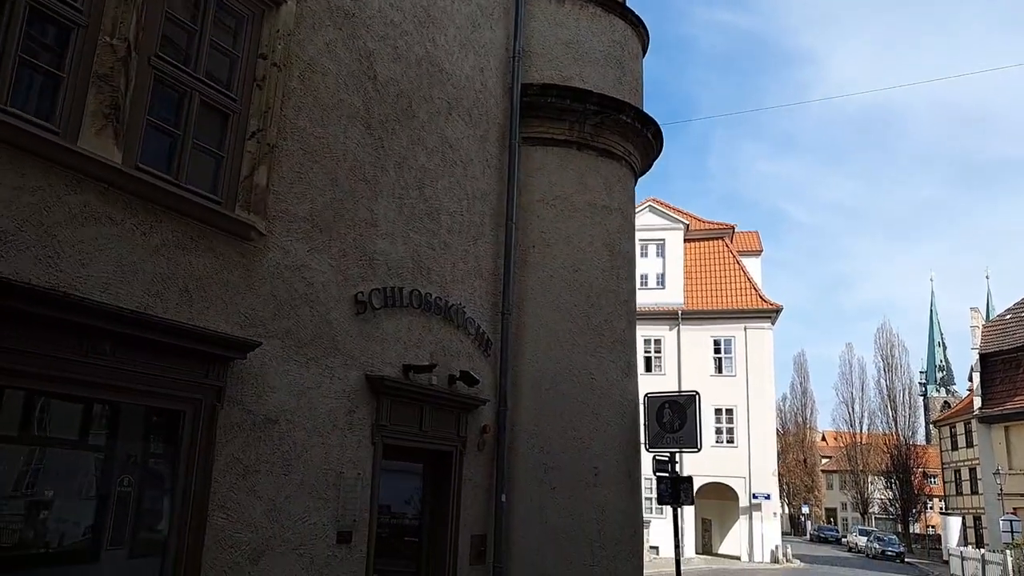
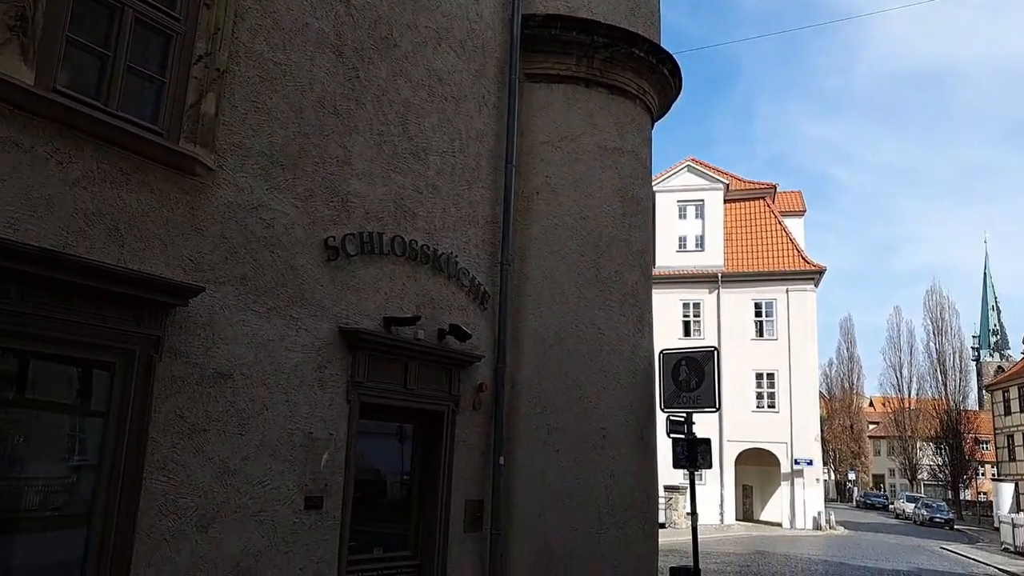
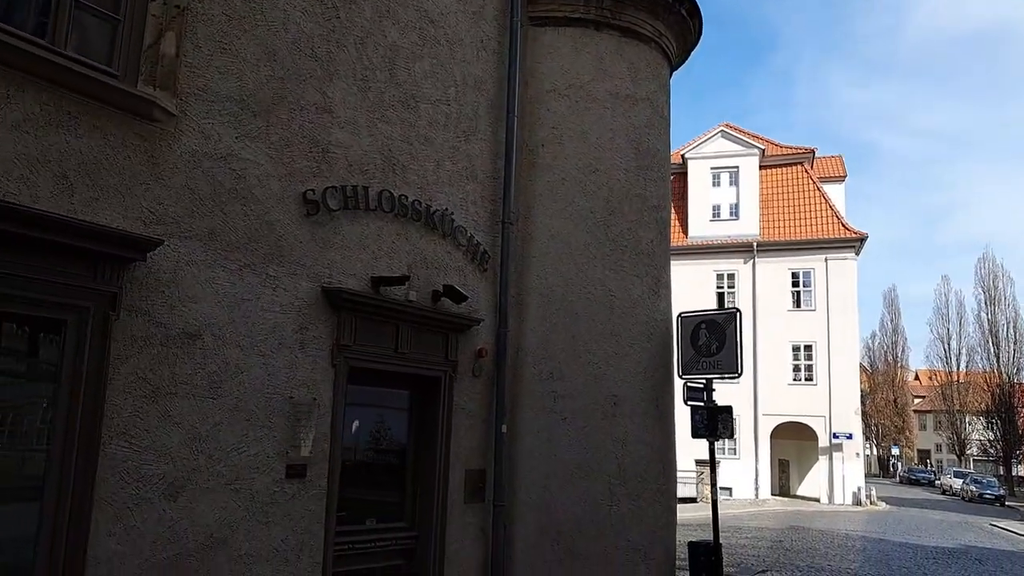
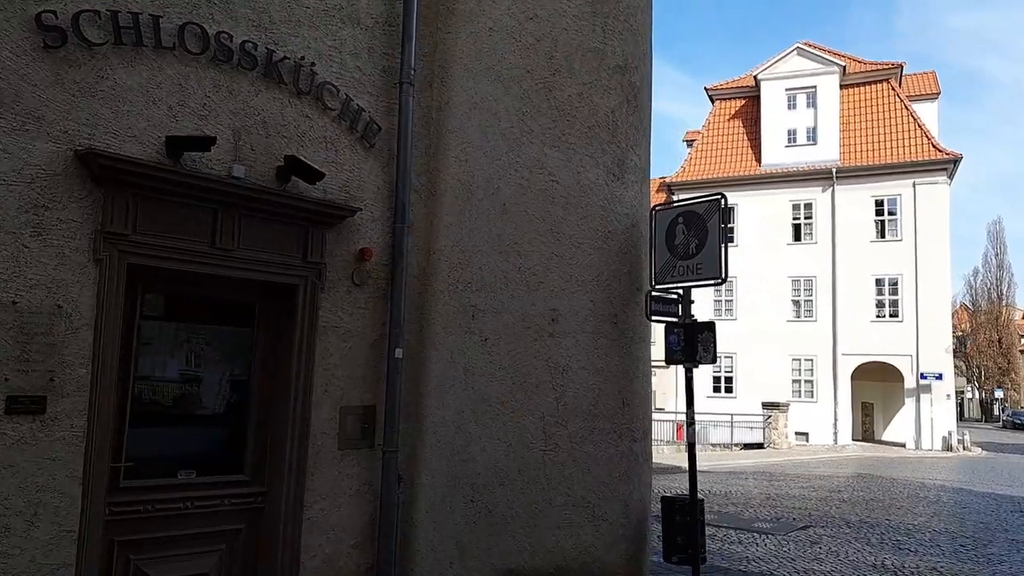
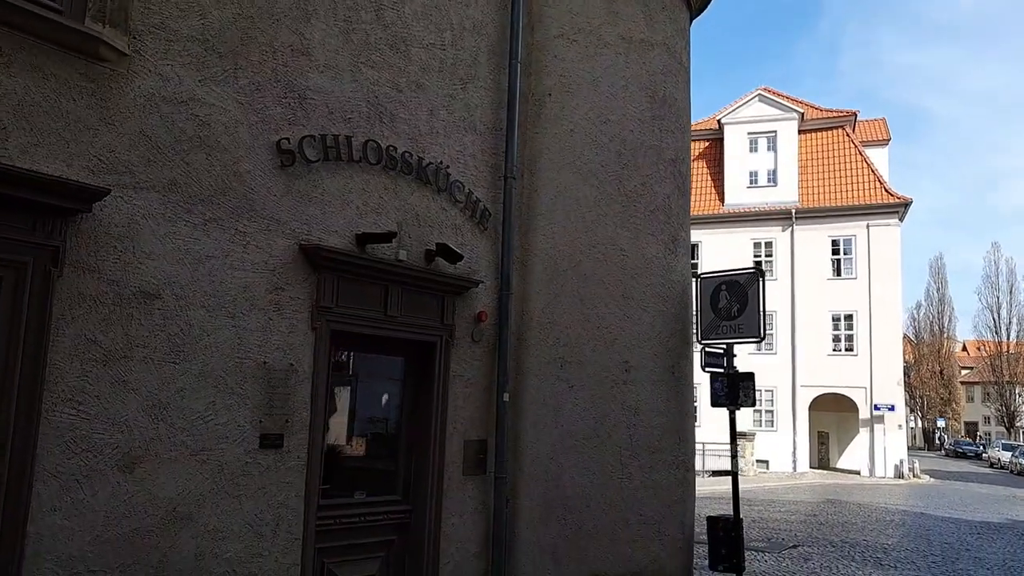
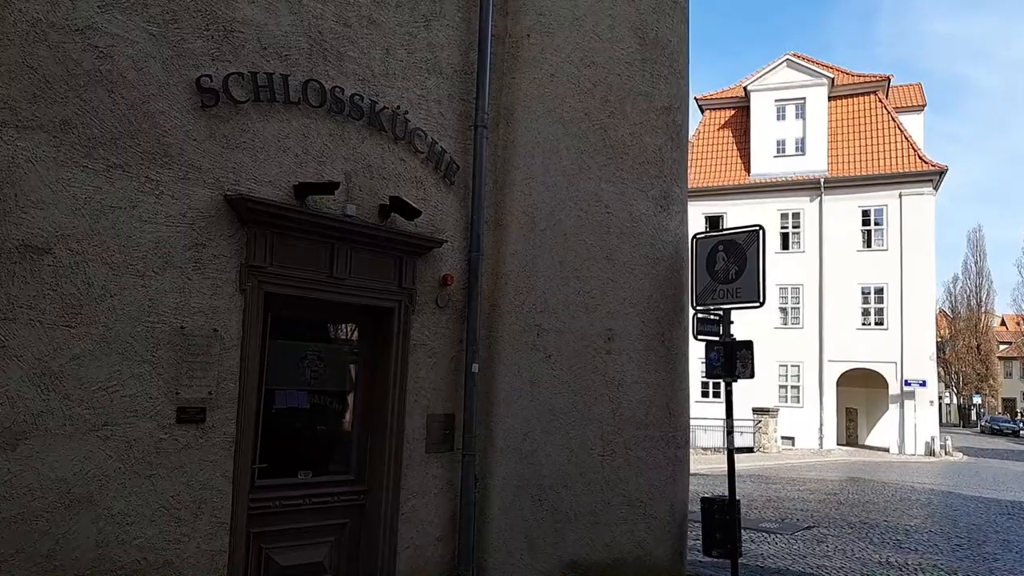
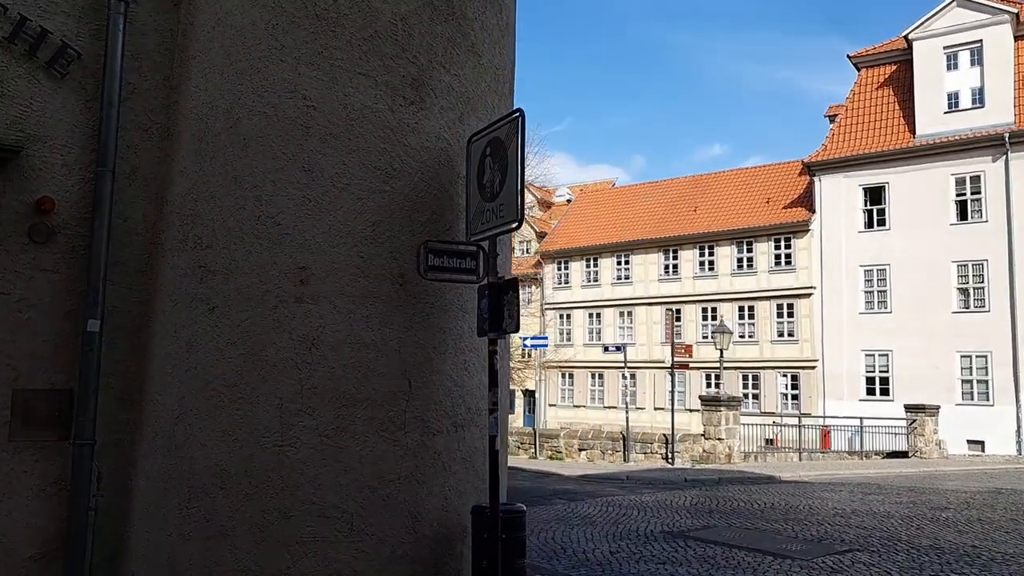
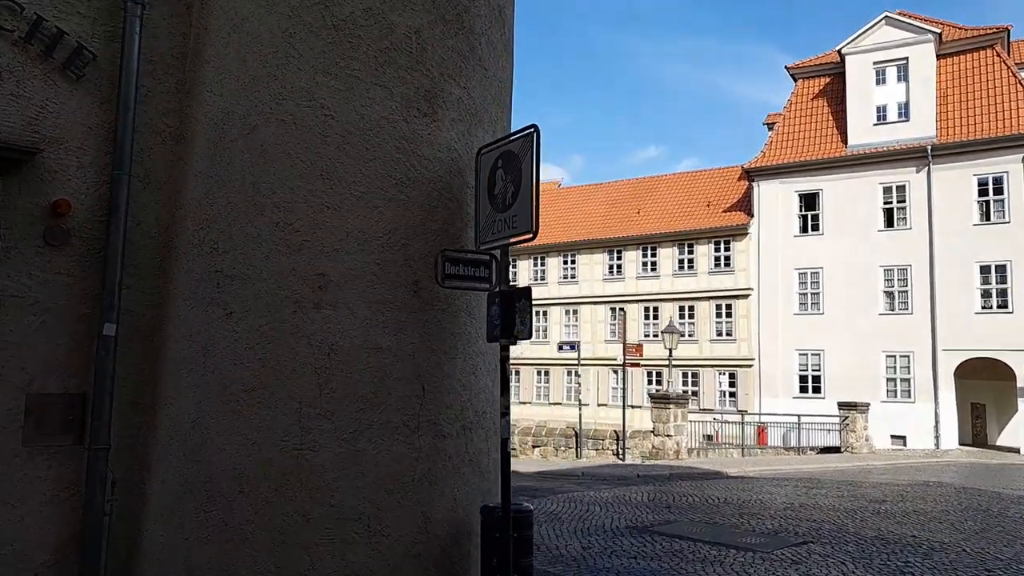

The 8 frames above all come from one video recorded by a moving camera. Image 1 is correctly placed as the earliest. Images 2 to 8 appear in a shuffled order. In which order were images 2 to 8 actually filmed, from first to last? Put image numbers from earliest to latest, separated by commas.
2, 3, 5, 6, 4, 8, 7
